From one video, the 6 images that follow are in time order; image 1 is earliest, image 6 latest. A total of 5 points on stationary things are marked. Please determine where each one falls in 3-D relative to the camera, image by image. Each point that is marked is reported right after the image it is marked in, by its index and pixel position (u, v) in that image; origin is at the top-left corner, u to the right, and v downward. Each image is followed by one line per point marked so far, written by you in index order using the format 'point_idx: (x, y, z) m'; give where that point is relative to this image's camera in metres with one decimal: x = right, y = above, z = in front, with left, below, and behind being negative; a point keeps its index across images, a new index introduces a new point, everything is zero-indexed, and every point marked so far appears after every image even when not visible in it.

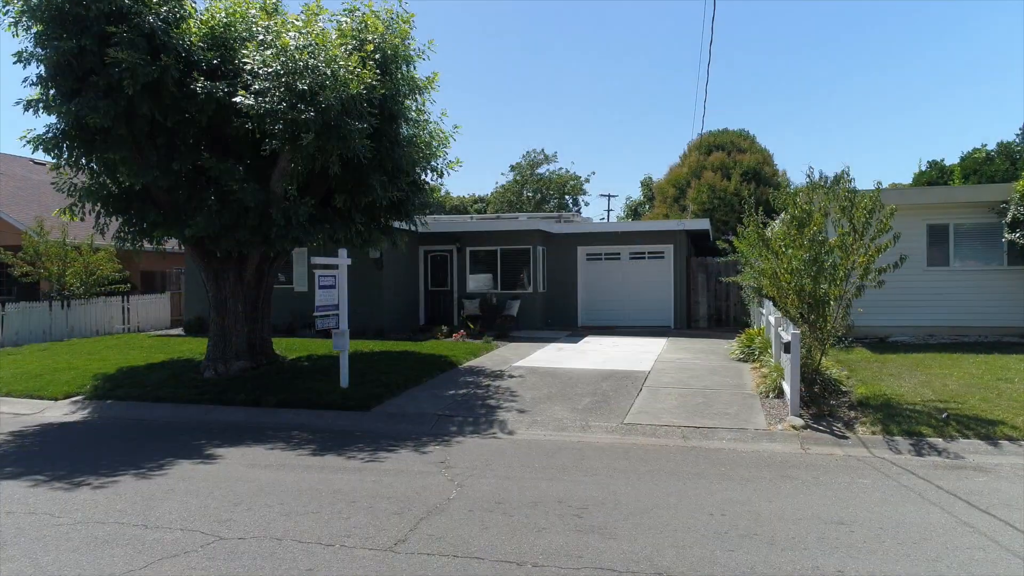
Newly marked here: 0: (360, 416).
0: (-1.0, -0.8, +9.3) m
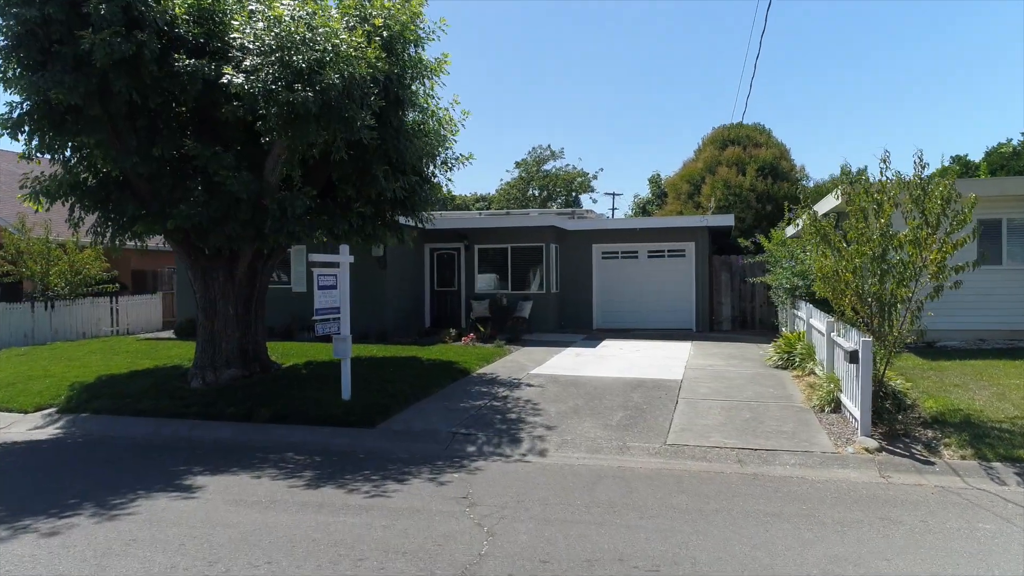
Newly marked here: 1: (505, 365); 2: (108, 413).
0: (-0.8, -0.8, +8.2) m
1: (-0.1, -0.7, +12.4) m
2: (-2.6, -0.8, +9.3) m
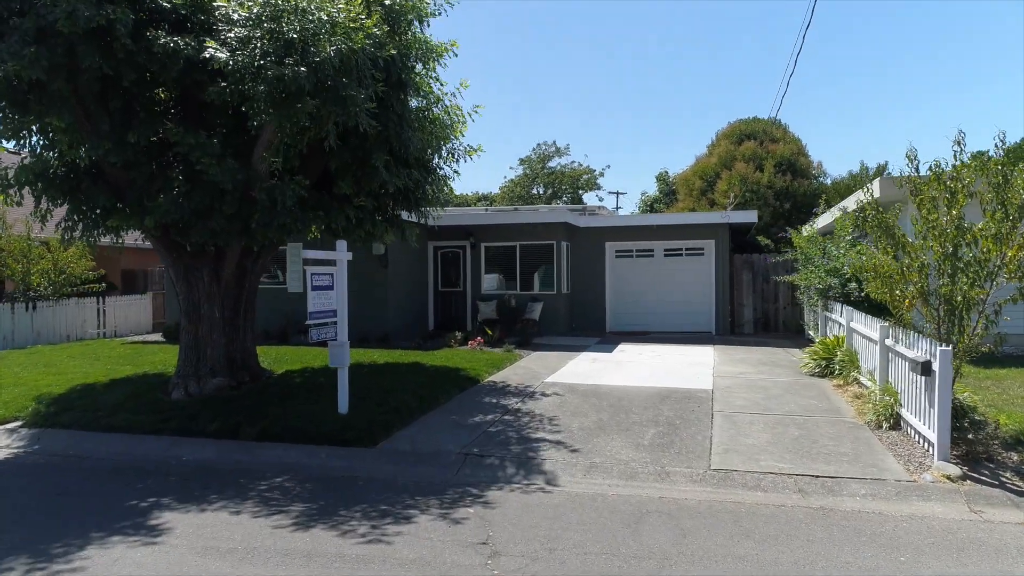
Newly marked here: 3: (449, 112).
0: (-0.7, -0.8, +7.3) m
1: (0.0, -0.7, +11.5) m
2: (-2.5, -0.8, +8.4) m
3: (-0.6, +1.3, +11.4) m
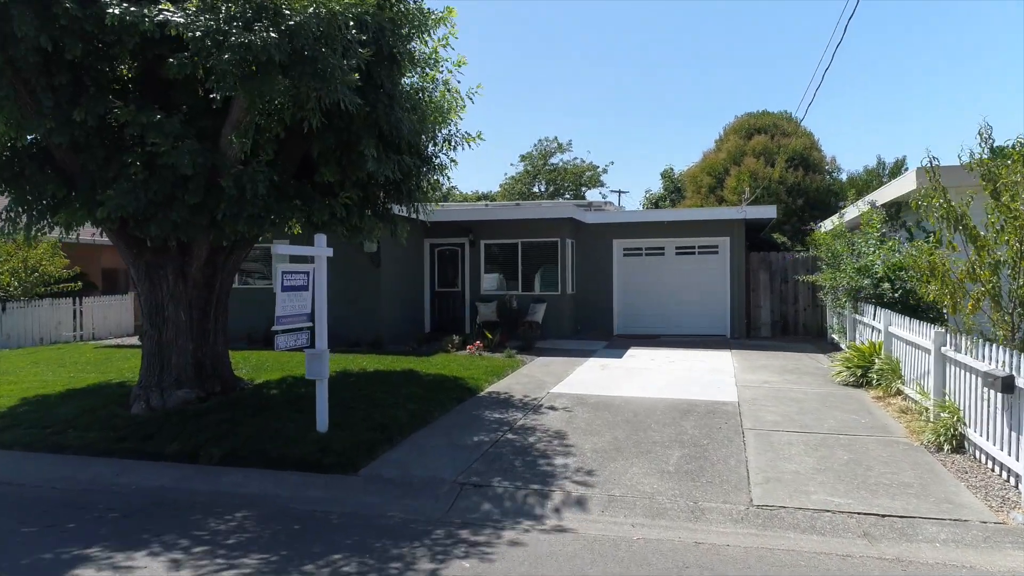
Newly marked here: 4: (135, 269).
0: (-0.7, -0.8, +6.2) m
1: (+0.1, -0.7, +10.4) m
2: (-2.5, -0.8, +7.3) m
3: (-0.5, +1.3, +10.3) m
4: (-2.2, +0.1, +8.4) m
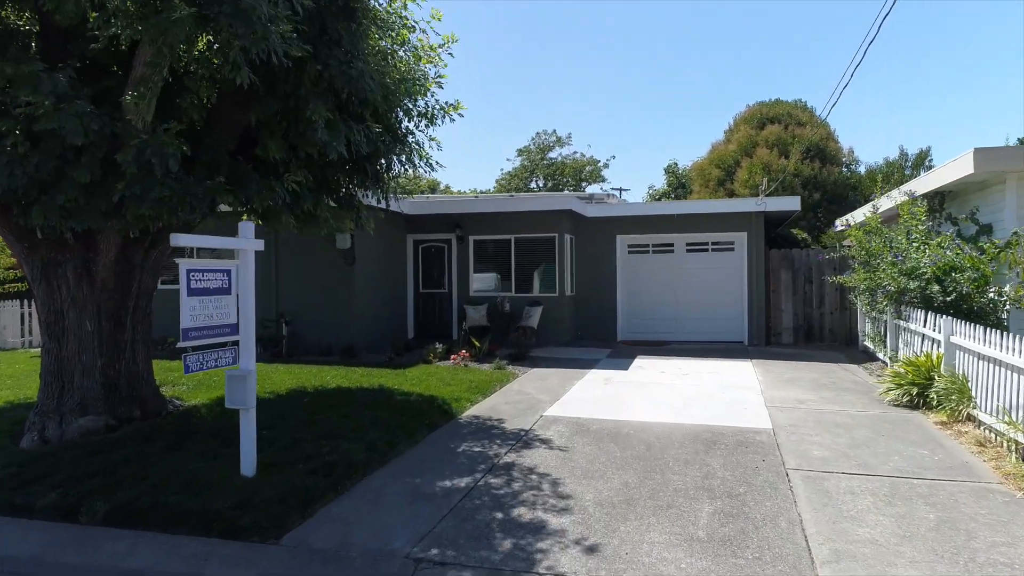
0: (-0.8, -0.8, +4.6) m
1: (0.0, -0.7, +8.8) m
2: (-2.6, -0.8, +5.7) m
3: (-0.6, +1.3, +8.7) m
4: (-2.2, +0.1, +6.8) m
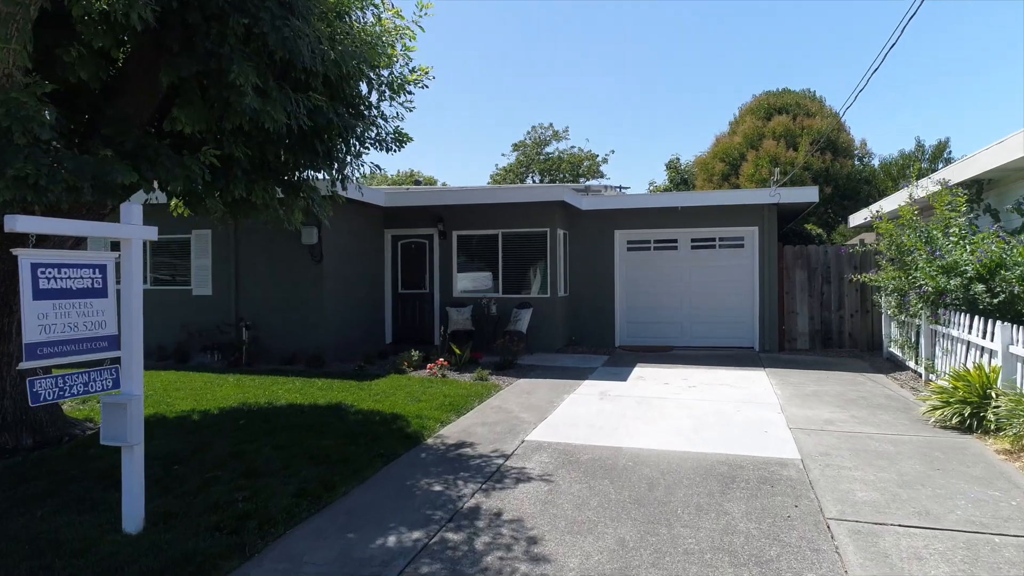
0: (-0.9, -0.8, +3.3) m
1: (-0.1, -0.7, +7.5) m
2: (-2.7, -0.8, +4.4) m
3: (-0.7, +1.3, +7.4) m
4: (-2.4, +0.1, +5.5) m
